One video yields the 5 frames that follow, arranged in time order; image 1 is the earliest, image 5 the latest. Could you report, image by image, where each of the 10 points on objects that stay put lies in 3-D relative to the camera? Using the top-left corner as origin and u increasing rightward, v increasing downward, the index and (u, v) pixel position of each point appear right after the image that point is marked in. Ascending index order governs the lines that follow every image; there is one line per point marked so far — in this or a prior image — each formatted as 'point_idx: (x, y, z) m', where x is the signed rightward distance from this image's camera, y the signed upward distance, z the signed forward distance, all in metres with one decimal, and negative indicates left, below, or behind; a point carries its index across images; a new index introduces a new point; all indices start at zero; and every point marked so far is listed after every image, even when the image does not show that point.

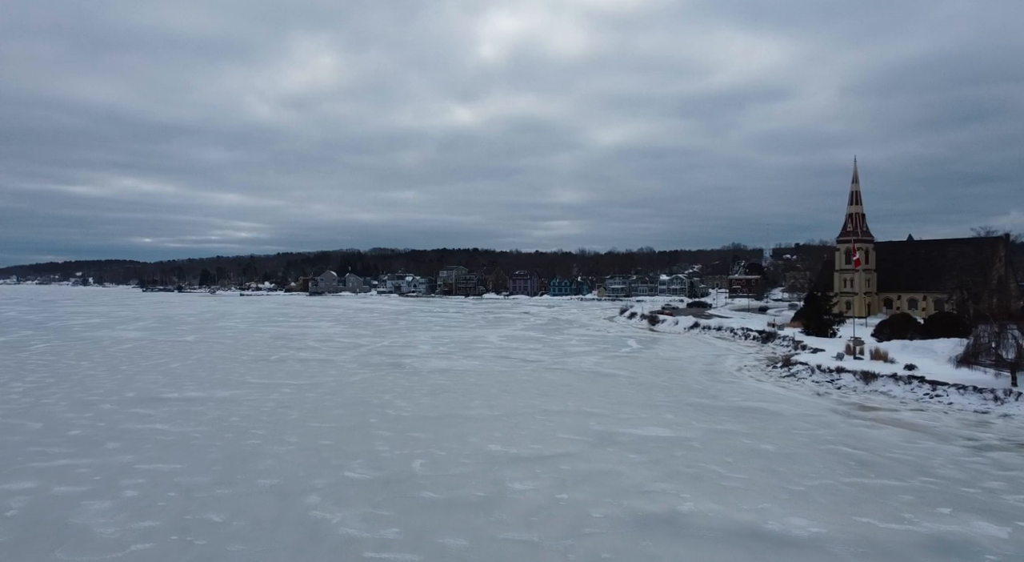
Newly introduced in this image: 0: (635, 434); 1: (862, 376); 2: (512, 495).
0: (+2.3, -2.9, +11.6) m
1: (+9.1, -2.5, +16.2) m
2: (0.0, -2.8, +8.3) m
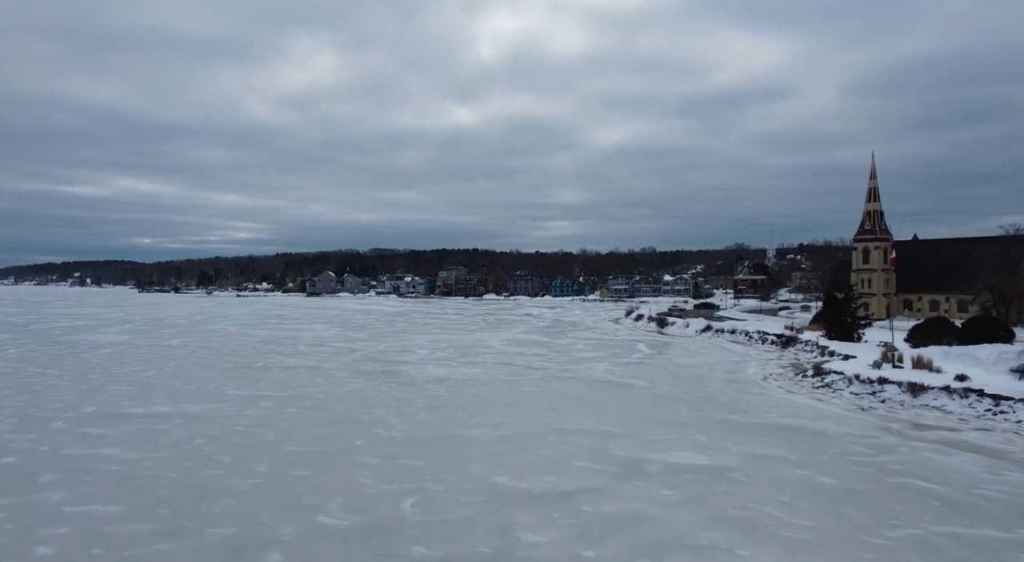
0: (+2.4, -2.9, +9.9) m
1: (+9.2, -2.5, +14.5) m
2: (+0.1, -2.9, +6.6) m
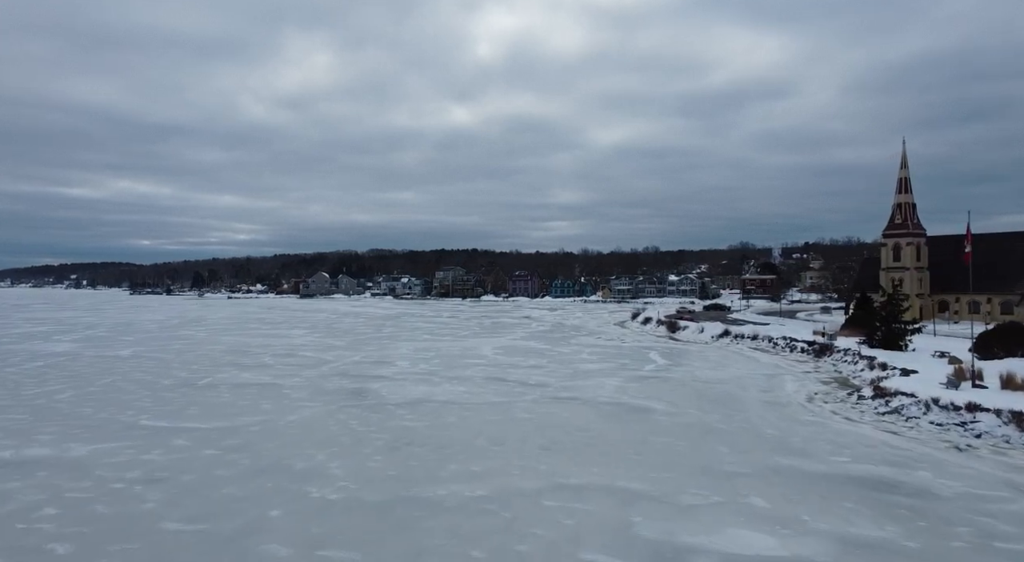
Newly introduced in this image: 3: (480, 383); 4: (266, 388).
0: (+2.2, -2.9, +6.6) m
1: (+9.0, -2.5, +11.3) m
2: (-0.1, -2.9, +3.3) m
3: (-0.9, -2.9, +17.8) m
4: (-6.6, -2.9, +16.9) m
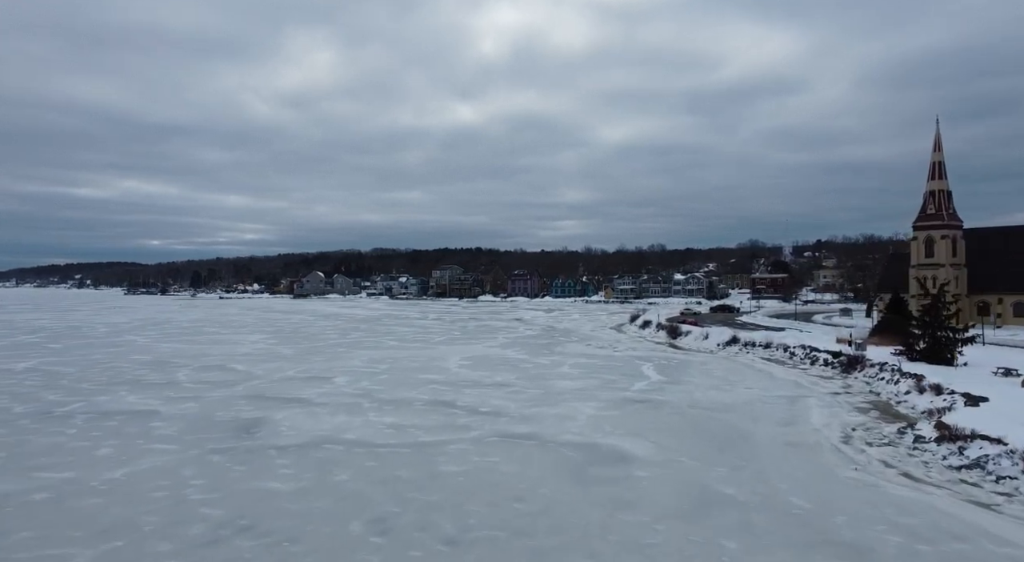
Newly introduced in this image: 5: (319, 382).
0: (+0.9, -2.9, +2.7) m
1: (+7.7, -2.4, +7.3) m
2: (-1.5, -2.8, -0.5) m
3: (-2.1, -2.9, +14.0) m
4: (-7.8, -2.9, +13.1) m
5: (-5.5, -2.9, +18.1) m
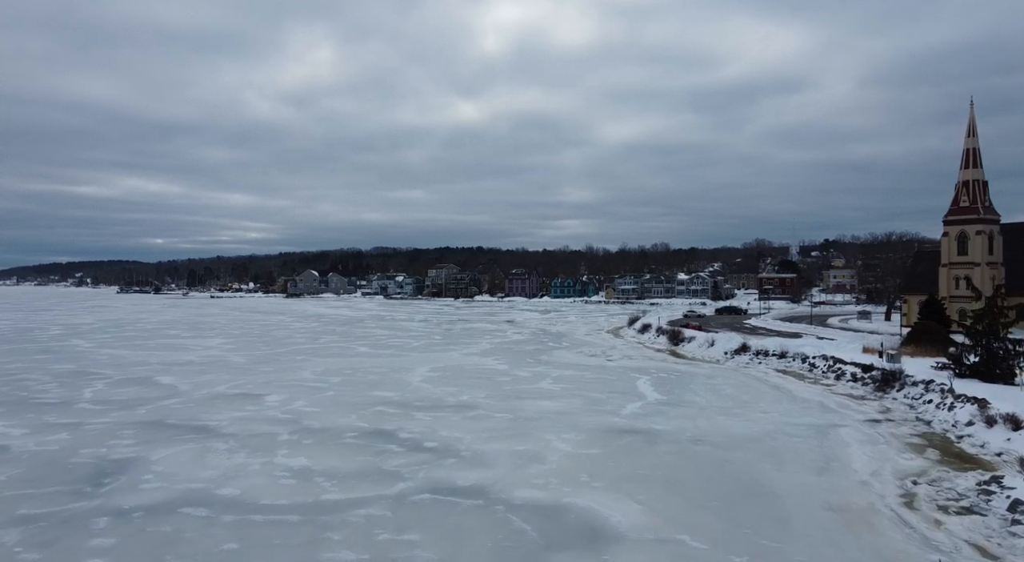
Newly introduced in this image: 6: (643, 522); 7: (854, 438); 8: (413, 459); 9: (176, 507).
0: (0.0, -2.9, -0.3) m
1: (+6.9, -2.5, +4.2) m
2: (-2.4, -2.8, -3.6) m
3: (-2.9, -2.9, +10.9) m
4: (-8.7, -2.8, +10.1) m
5: (-6.3, -2.9, +15.1) m
6: (+1.6, -2.9, +7.6) m
7: (+6.3, -2.8, +11.4) m
8: (-1.6, -2.9, +10.3) m
9: (-4.3, -2.9, +8.1) m
